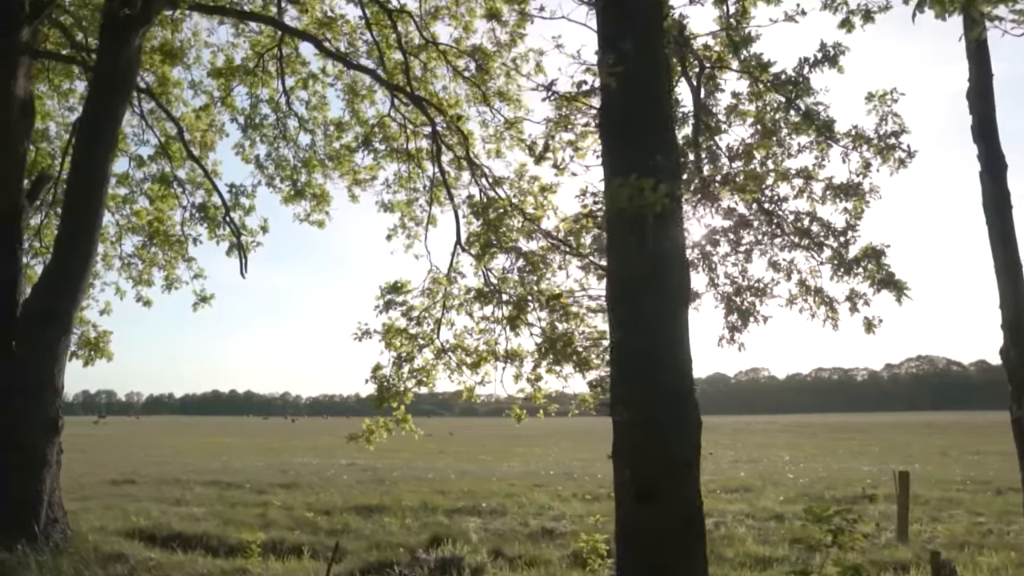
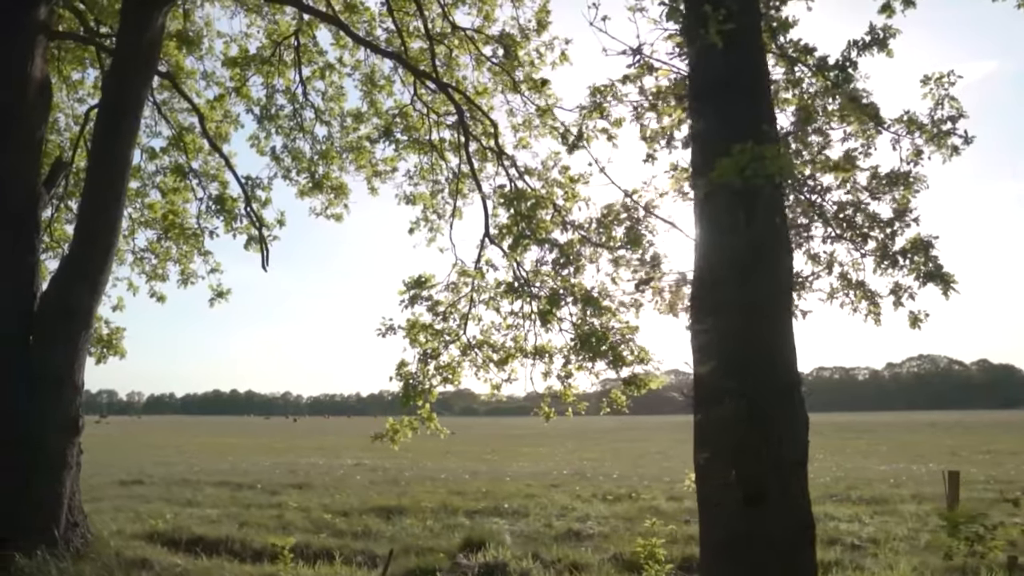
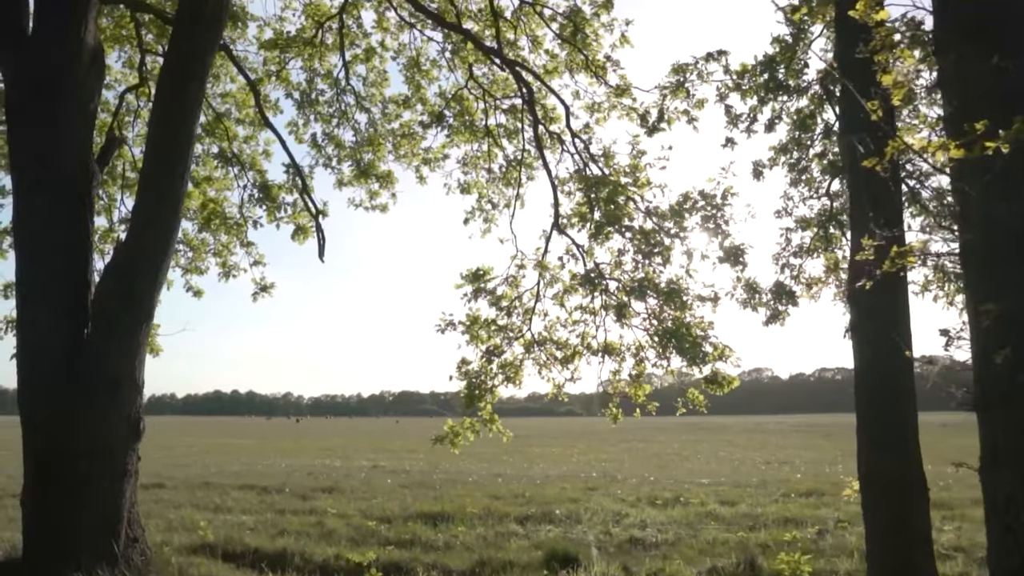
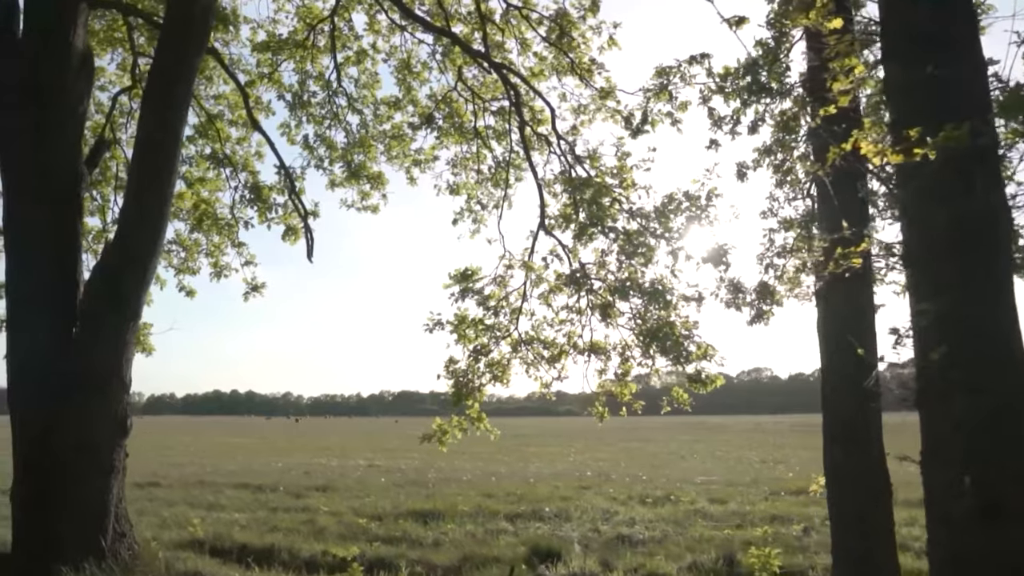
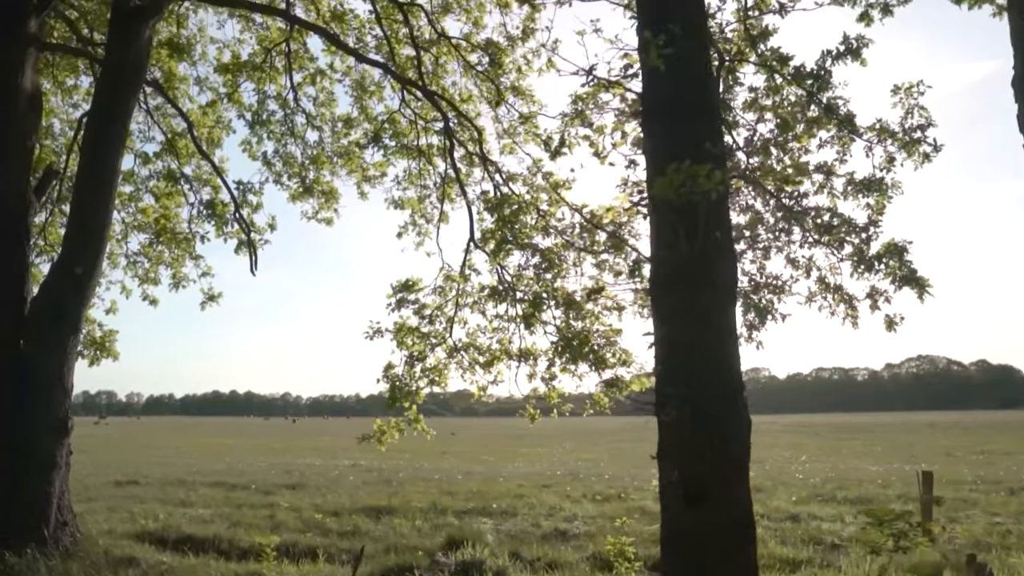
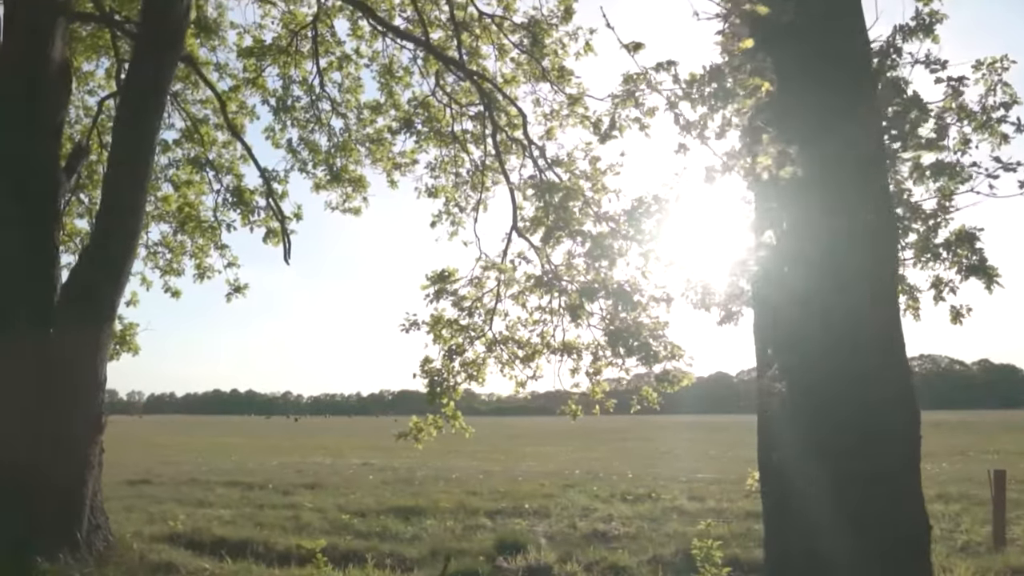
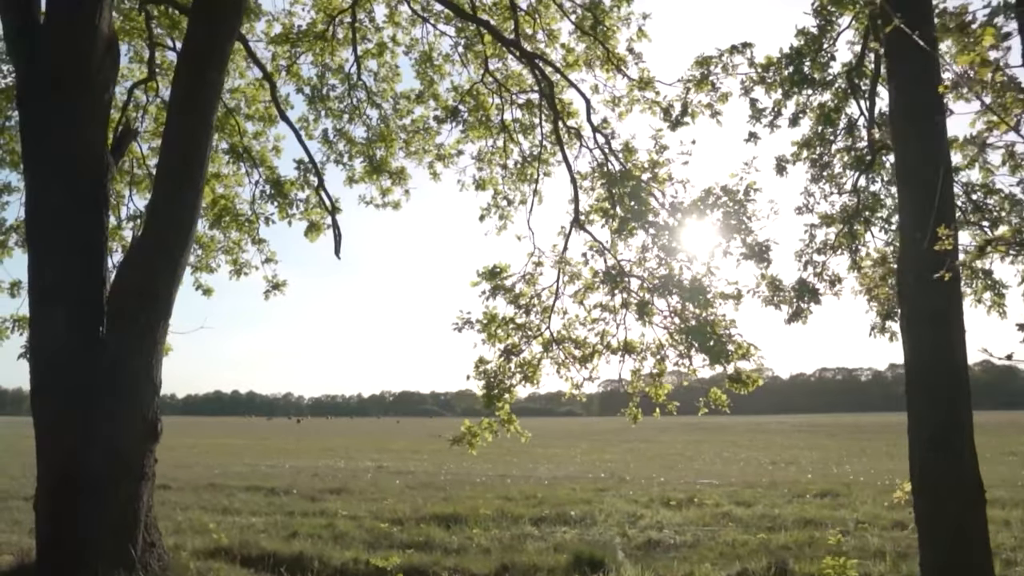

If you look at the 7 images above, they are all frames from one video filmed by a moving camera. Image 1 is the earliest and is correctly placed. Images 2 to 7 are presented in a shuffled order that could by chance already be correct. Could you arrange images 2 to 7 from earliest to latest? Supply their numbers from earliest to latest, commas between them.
5, 2, 6, 4, 3, 7
